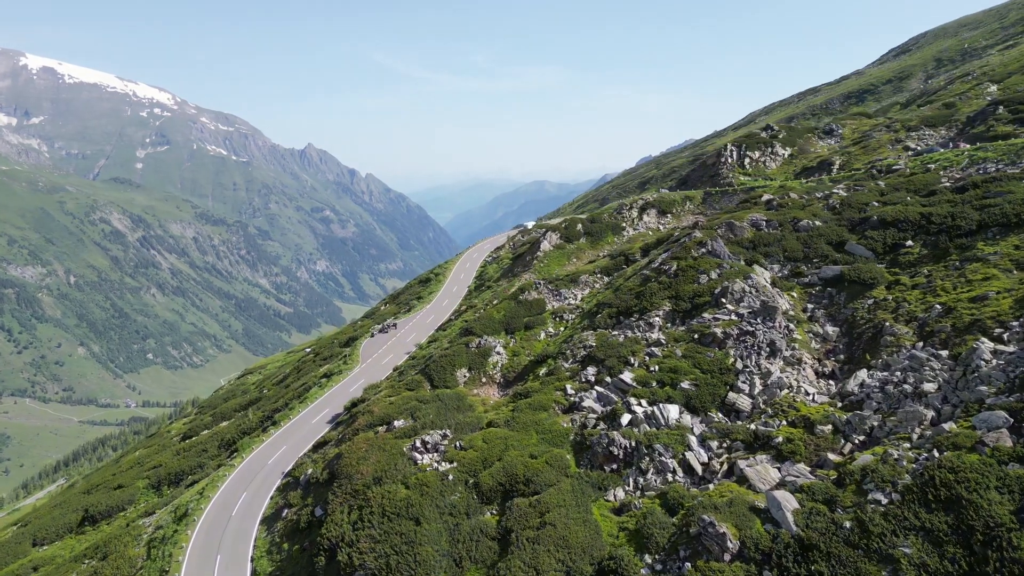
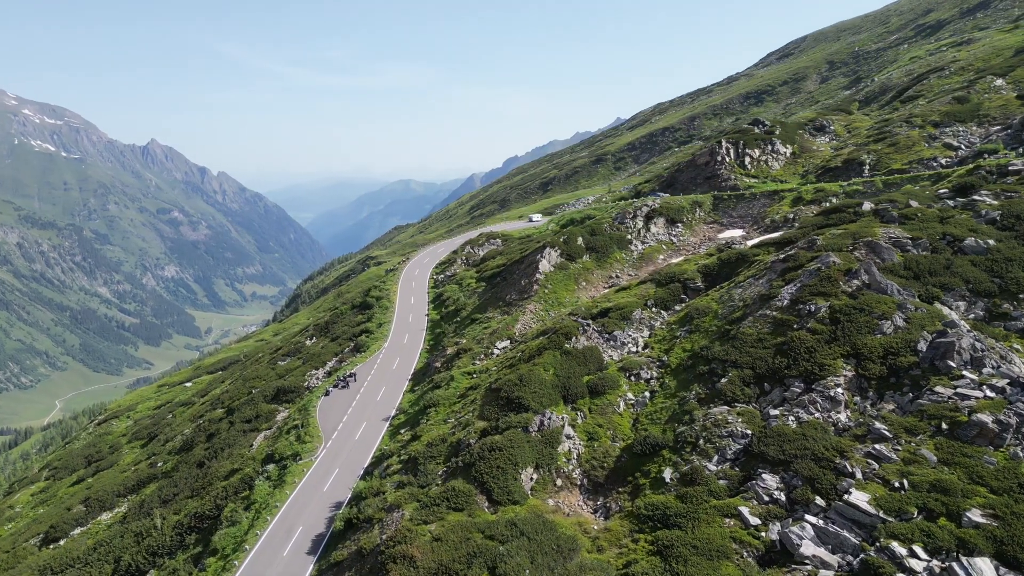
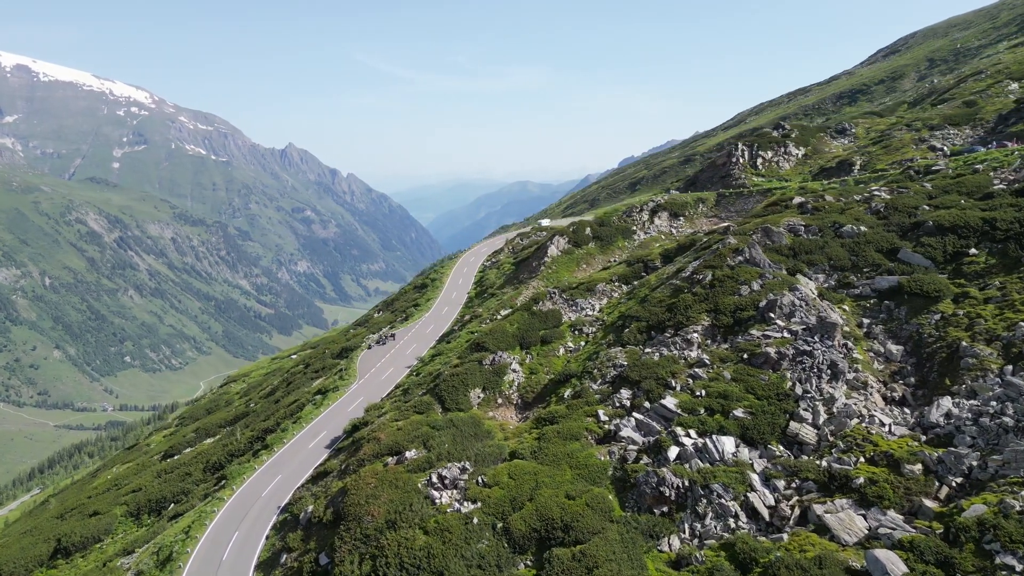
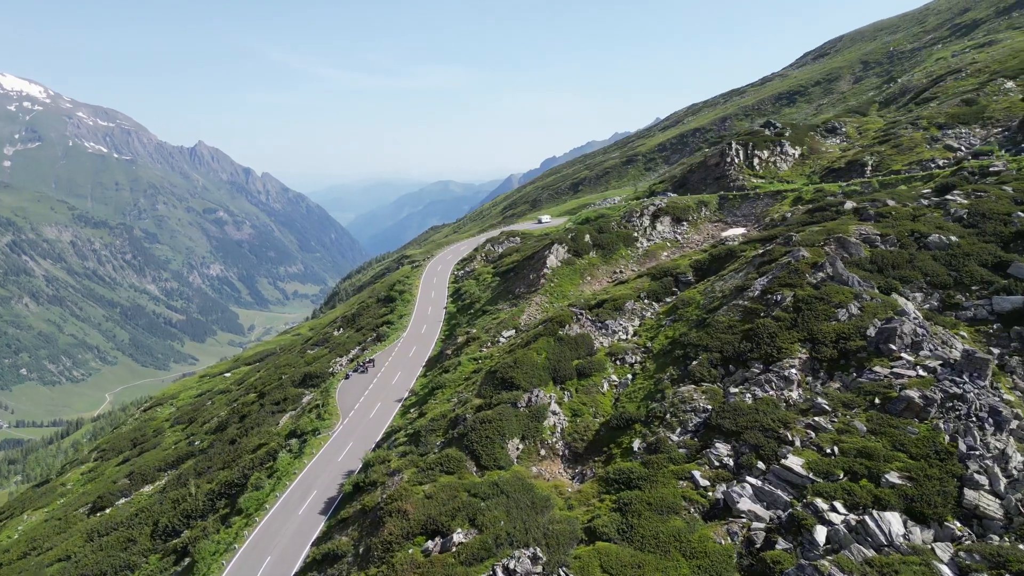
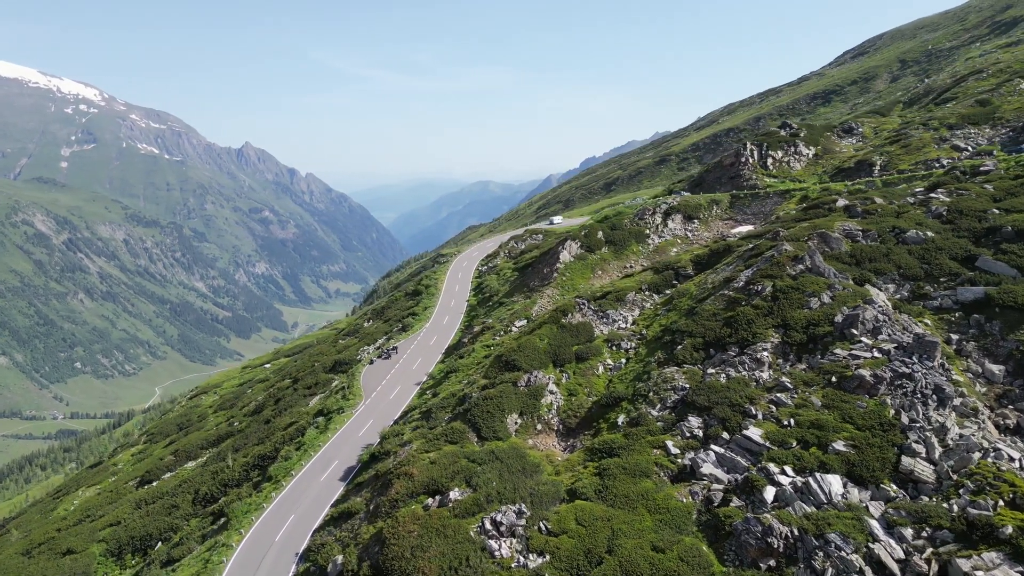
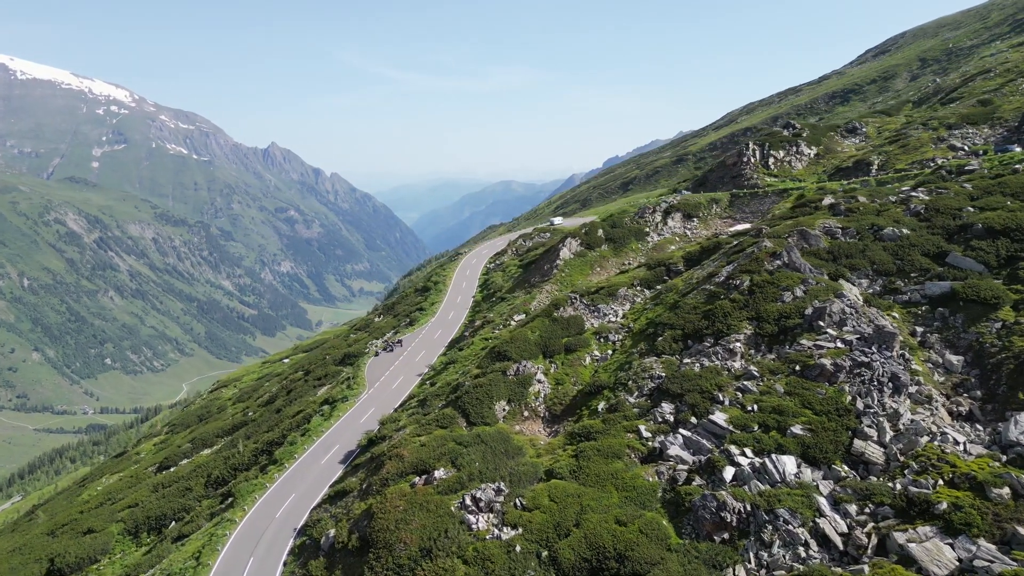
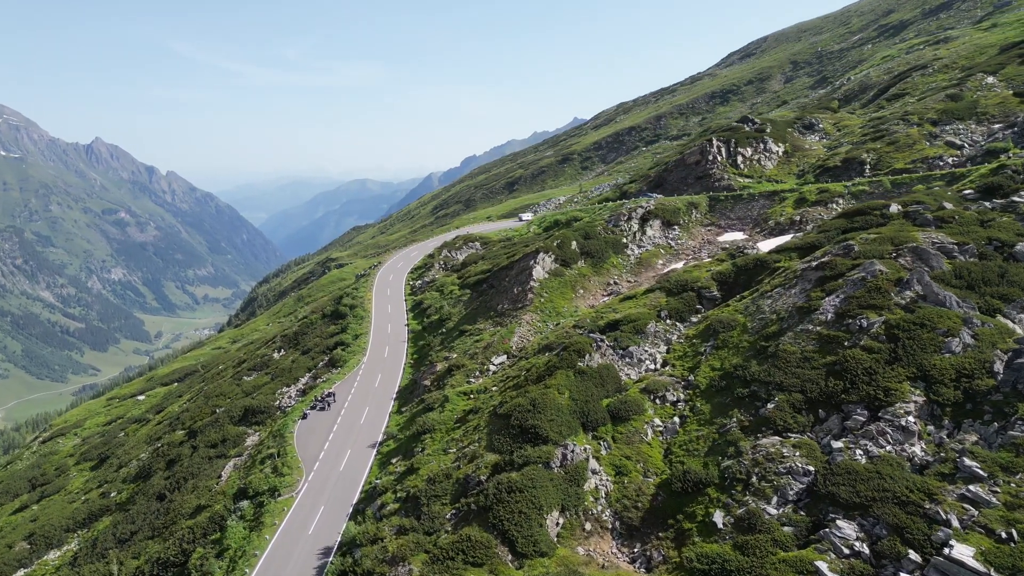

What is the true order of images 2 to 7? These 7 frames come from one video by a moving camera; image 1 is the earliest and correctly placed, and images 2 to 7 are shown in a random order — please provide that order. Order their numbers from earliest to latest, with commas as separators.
3, 6, 5, 4, 2, 7
